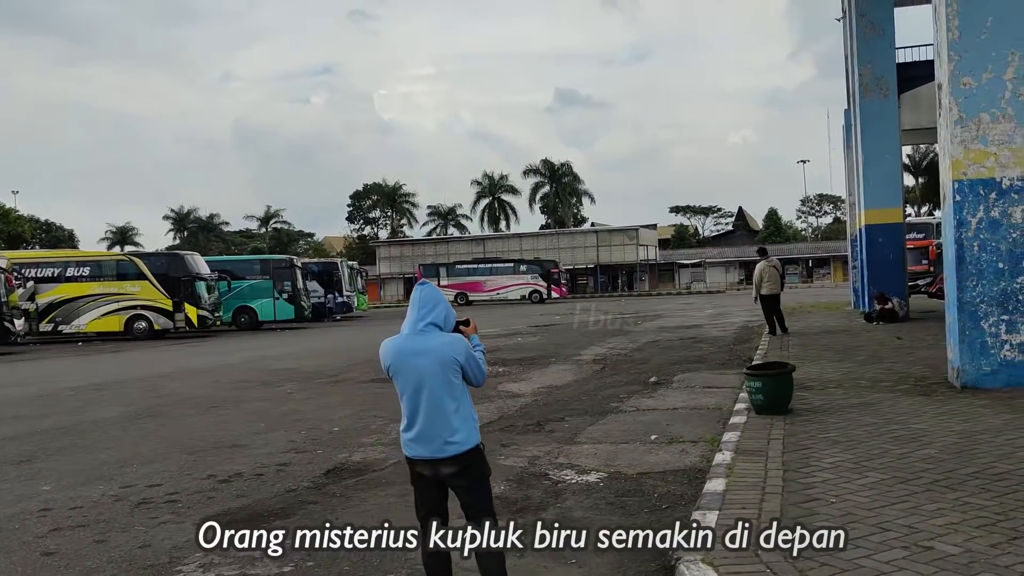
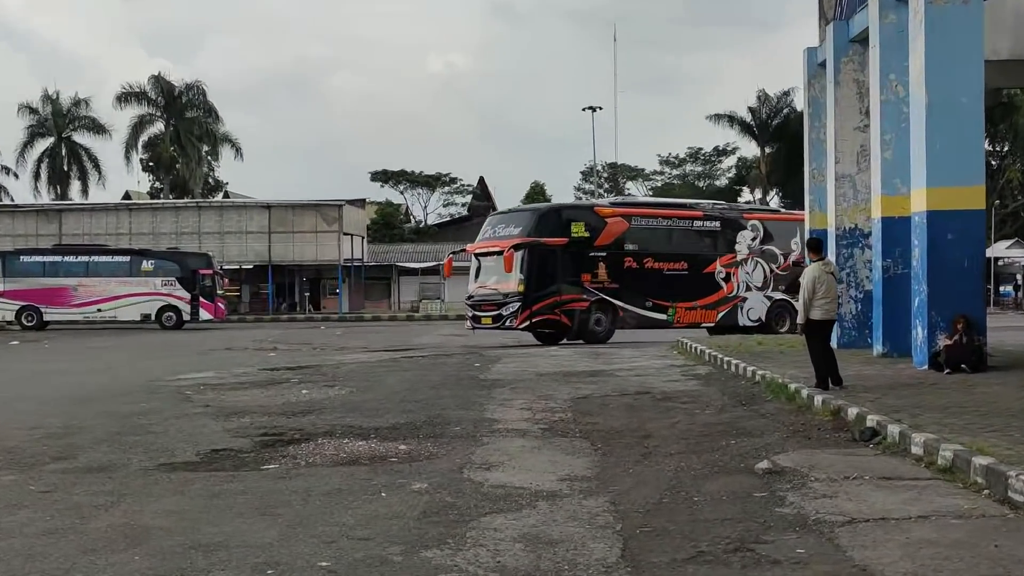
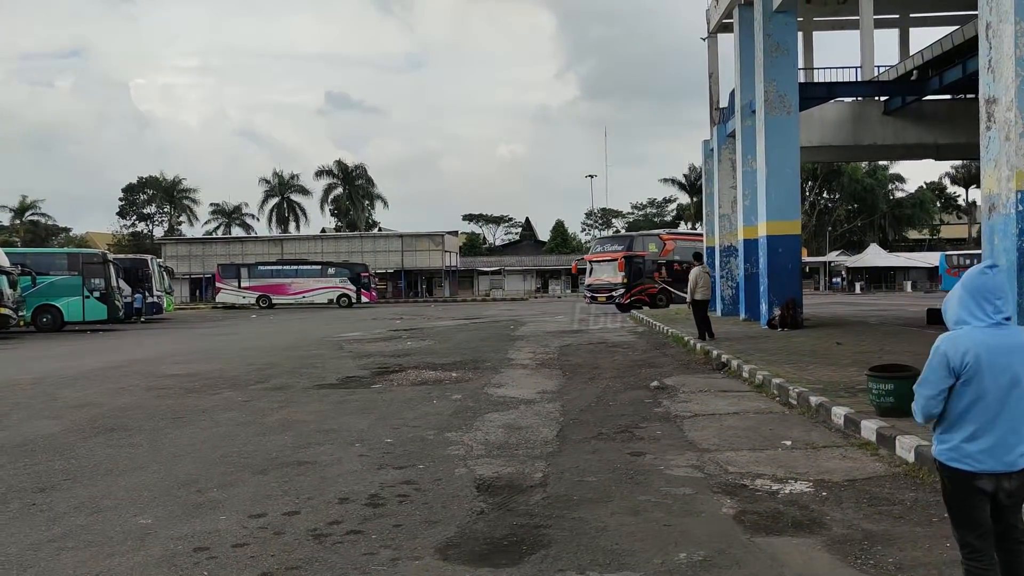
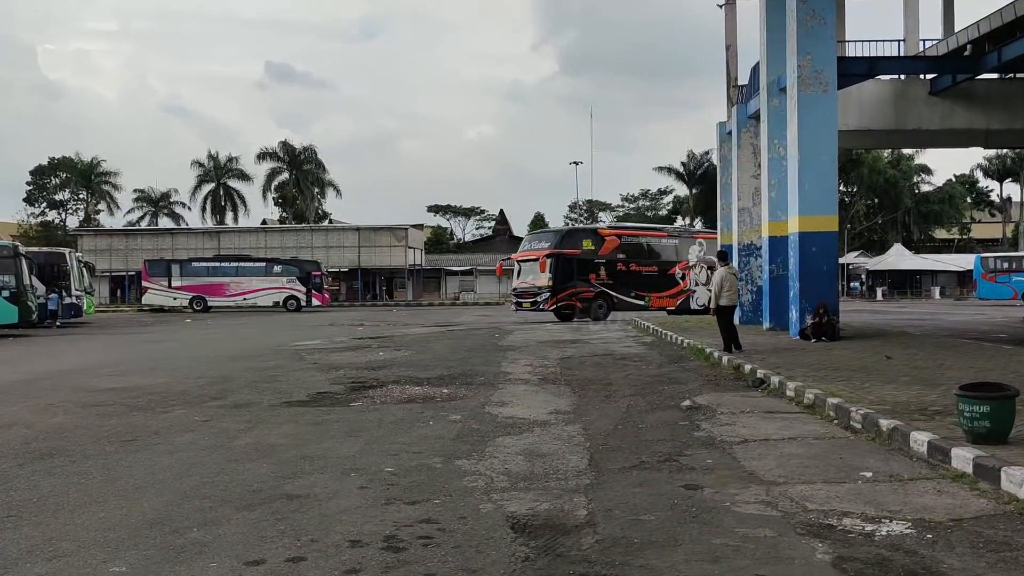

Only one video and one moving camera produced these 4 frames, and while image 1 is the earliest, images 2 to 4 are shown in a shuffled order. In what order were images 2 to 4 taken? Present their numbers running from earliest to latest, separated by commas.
3, 4, 2
